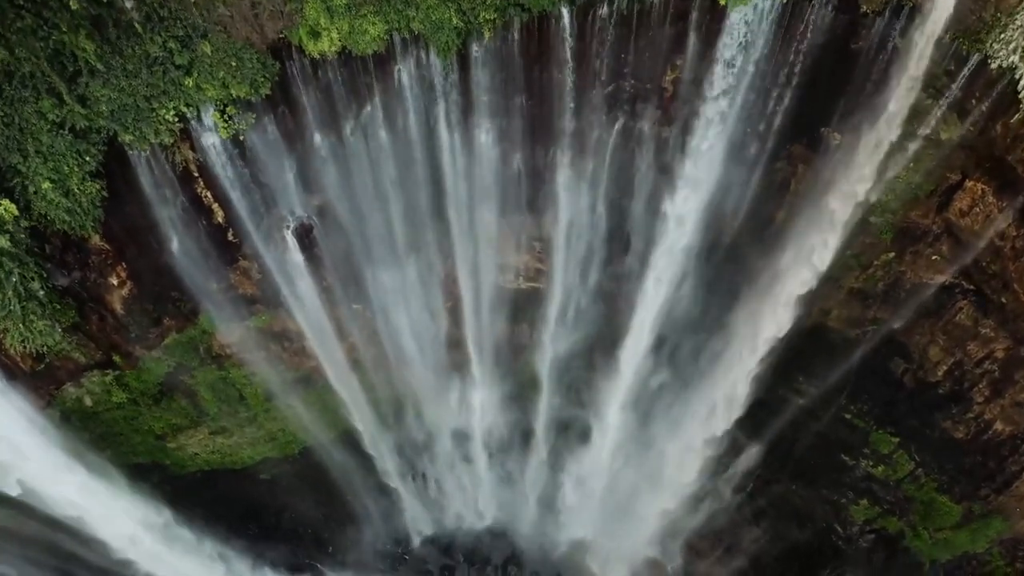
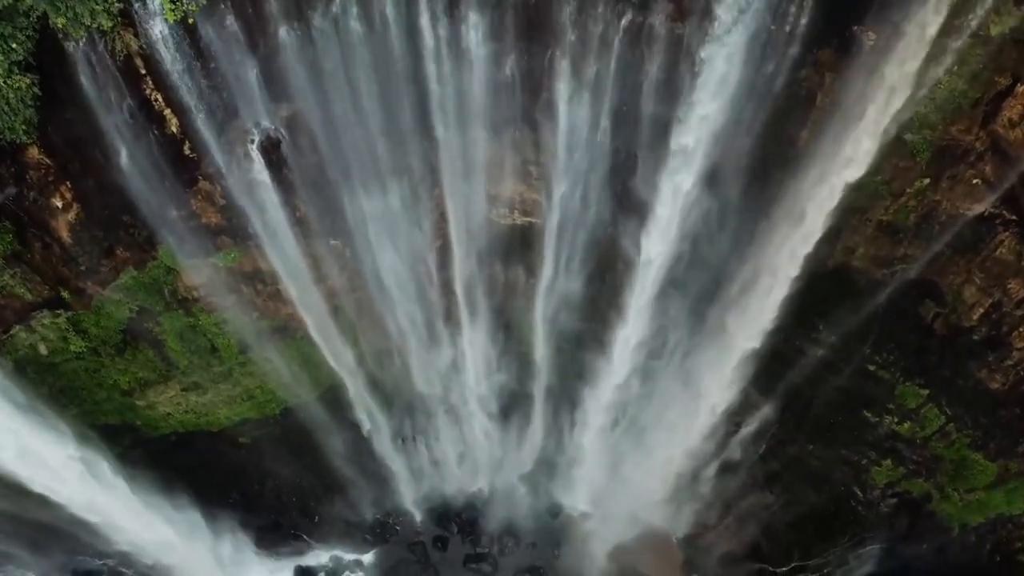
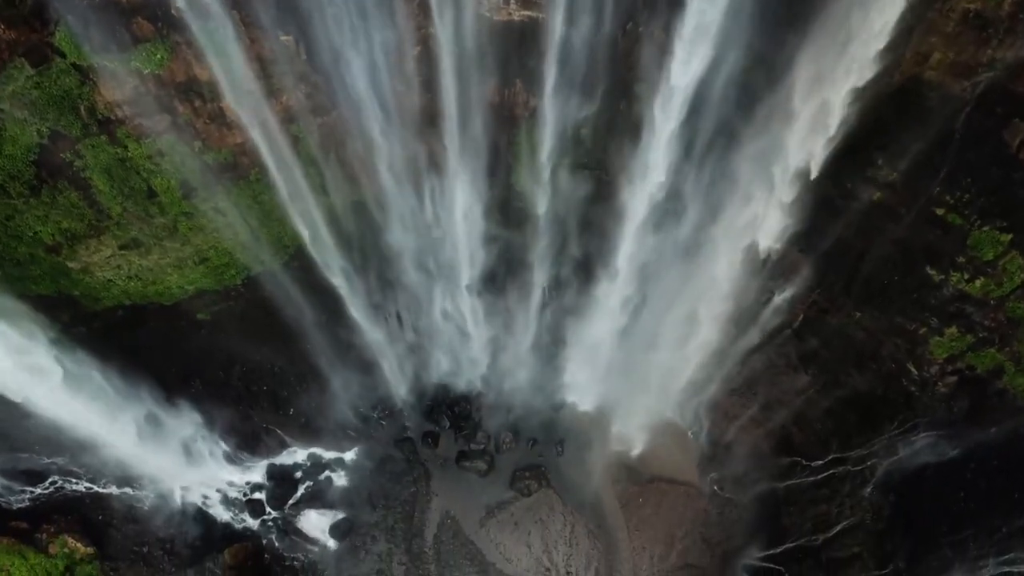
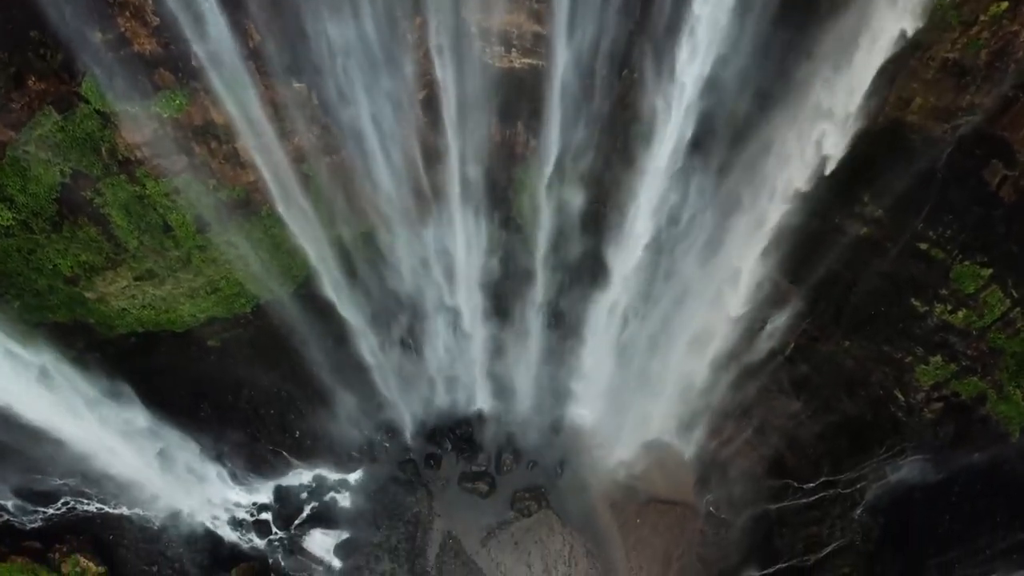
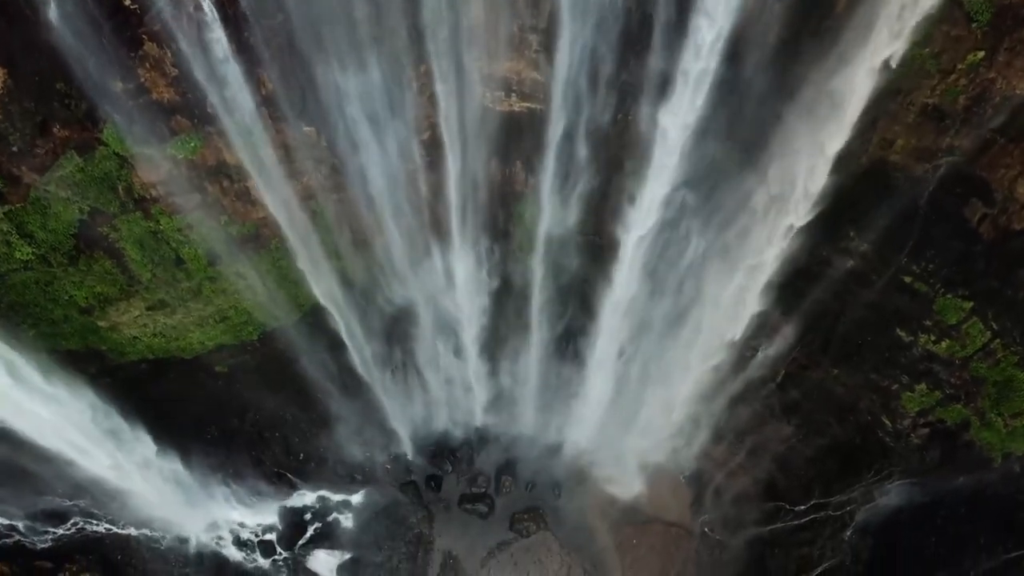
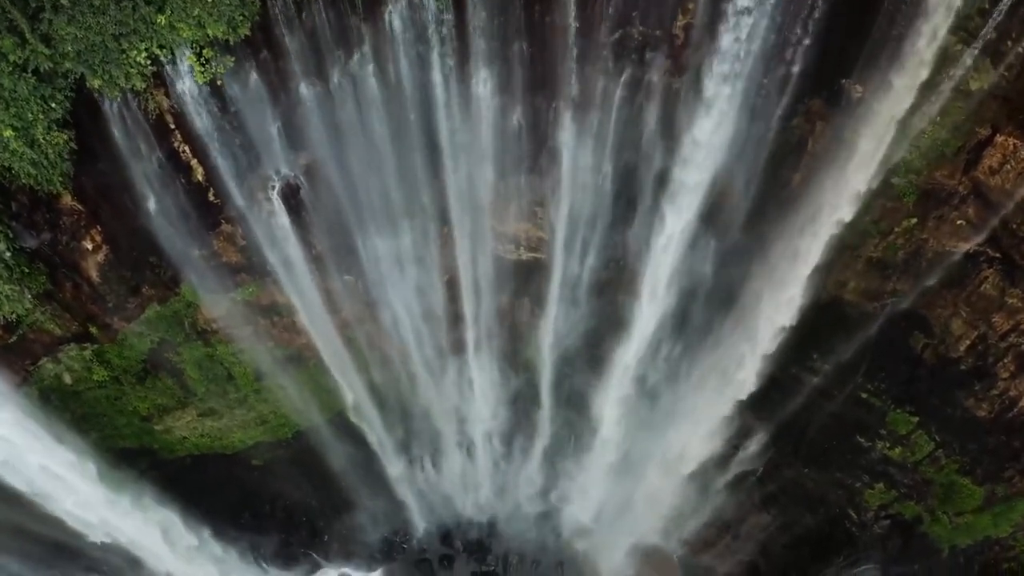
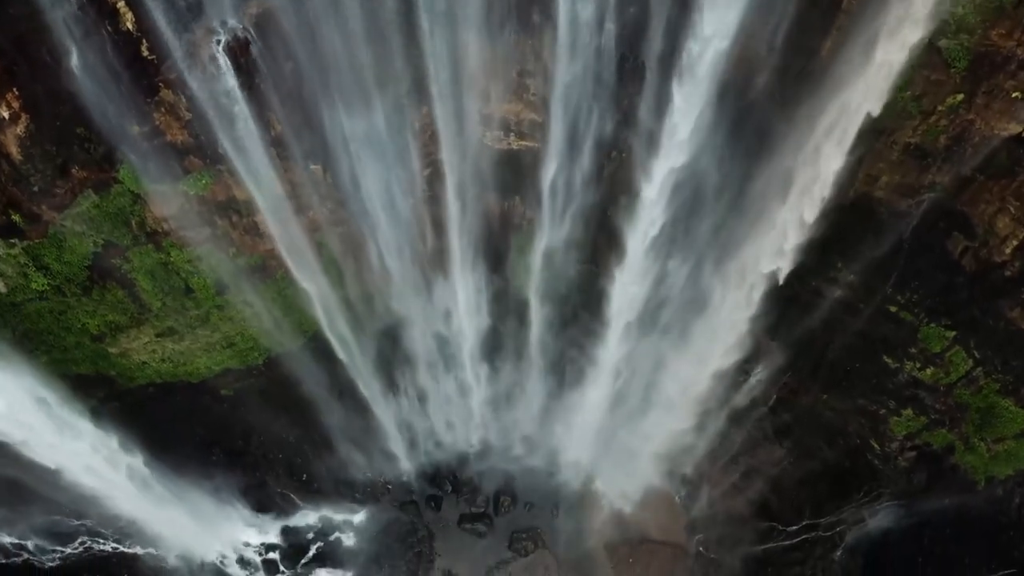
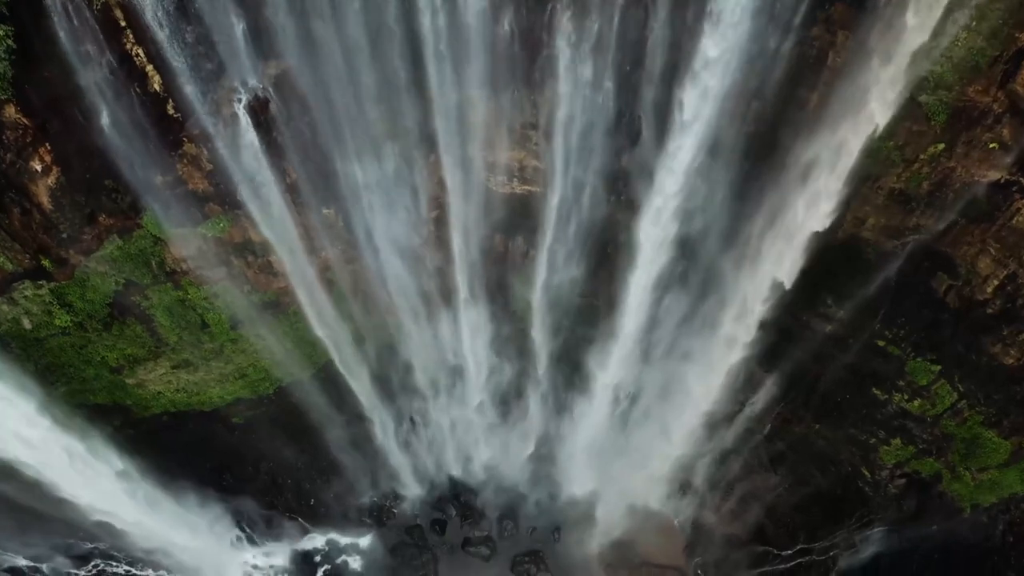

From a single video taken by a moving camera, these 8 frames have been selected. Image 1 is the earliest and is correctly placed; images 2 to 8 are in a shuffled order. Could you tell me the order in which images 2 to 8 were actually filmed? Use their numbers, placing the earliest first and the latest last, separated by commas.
6, 2, 8, 7, 5, 4, 3
